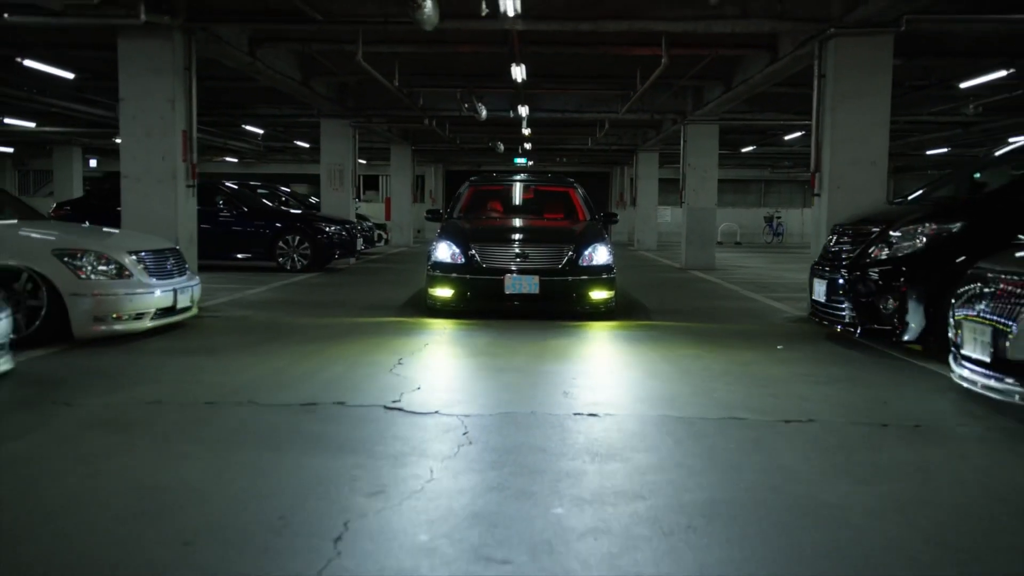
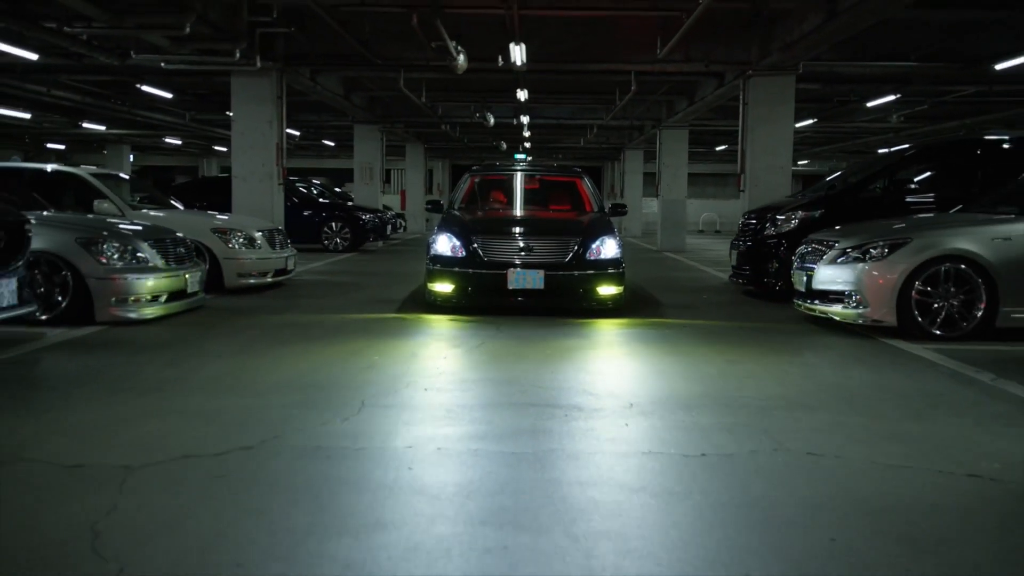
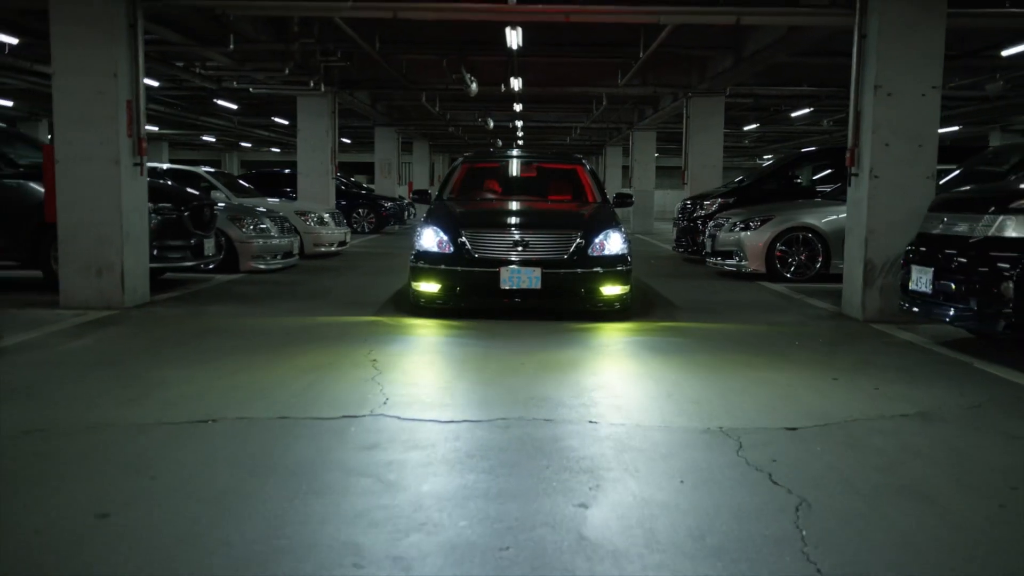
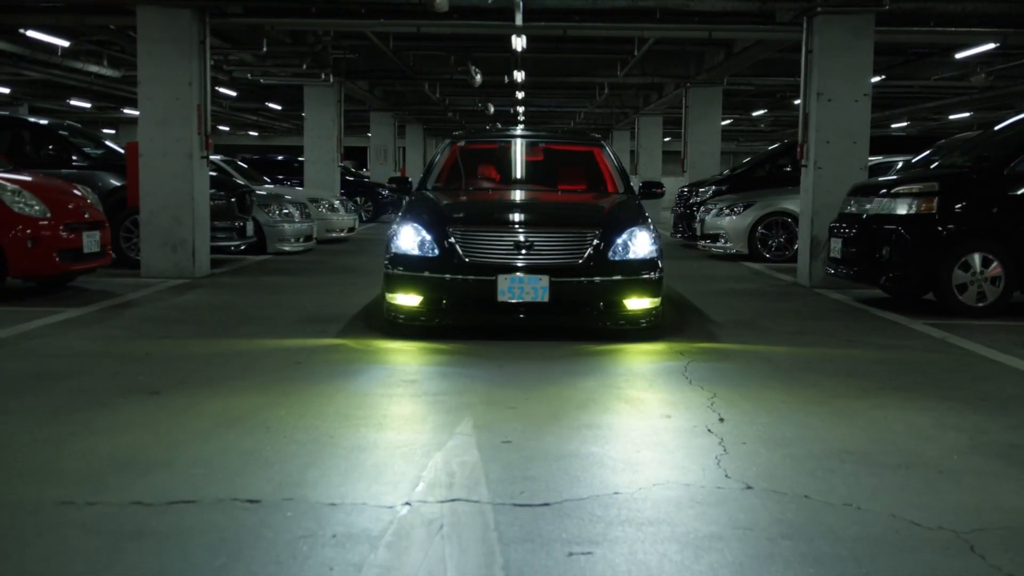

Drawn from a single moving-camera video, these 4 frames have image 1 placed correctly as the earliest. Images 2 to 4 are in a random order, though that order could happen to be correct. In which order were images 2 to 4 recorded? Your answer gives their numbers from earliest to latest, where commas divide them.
2, 3, 4
